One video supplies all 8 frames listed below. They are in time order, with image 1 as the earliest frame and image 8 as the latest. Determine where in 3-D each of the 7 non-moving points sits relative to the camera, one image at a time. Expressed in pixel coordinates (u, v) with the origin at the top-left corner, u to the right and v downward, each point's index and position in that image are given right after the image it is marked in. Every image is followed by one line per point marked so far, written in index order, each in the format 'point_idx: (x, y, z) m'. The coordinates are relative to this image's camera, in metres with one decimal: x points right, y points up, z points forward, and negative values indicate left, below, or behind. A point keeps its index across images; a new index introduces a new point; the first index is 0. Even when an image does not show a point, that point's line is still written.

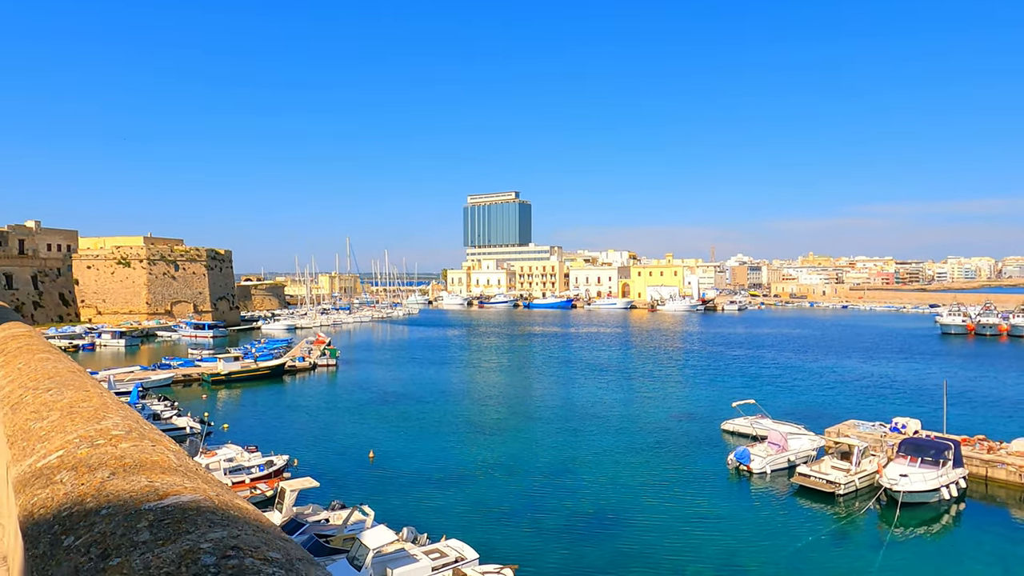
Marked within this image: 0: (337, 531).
0: (-3.9, -5.3, +14.6) m
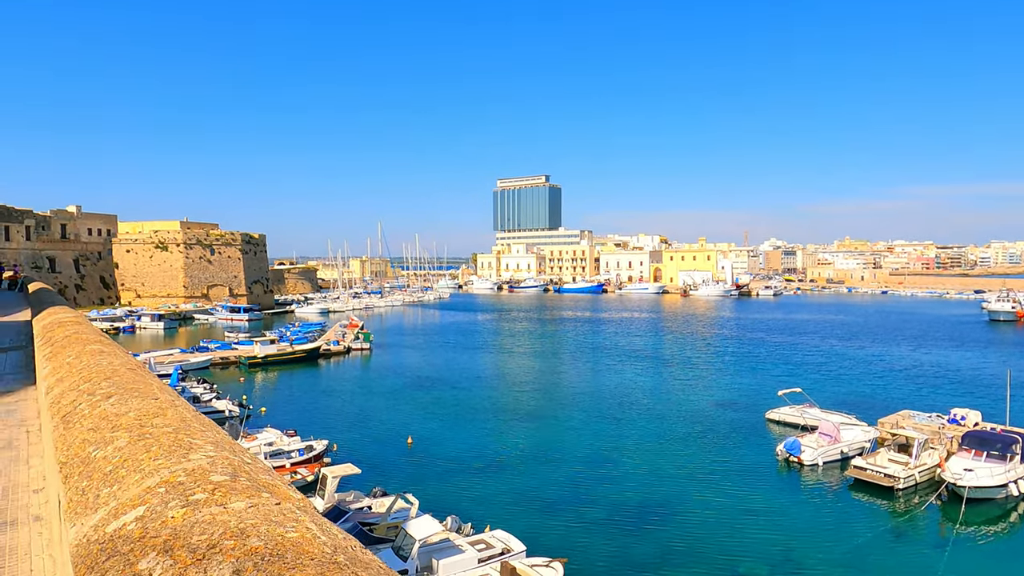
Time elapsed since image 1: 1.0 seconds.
0: (-2.8, -5.0, +14.3) m
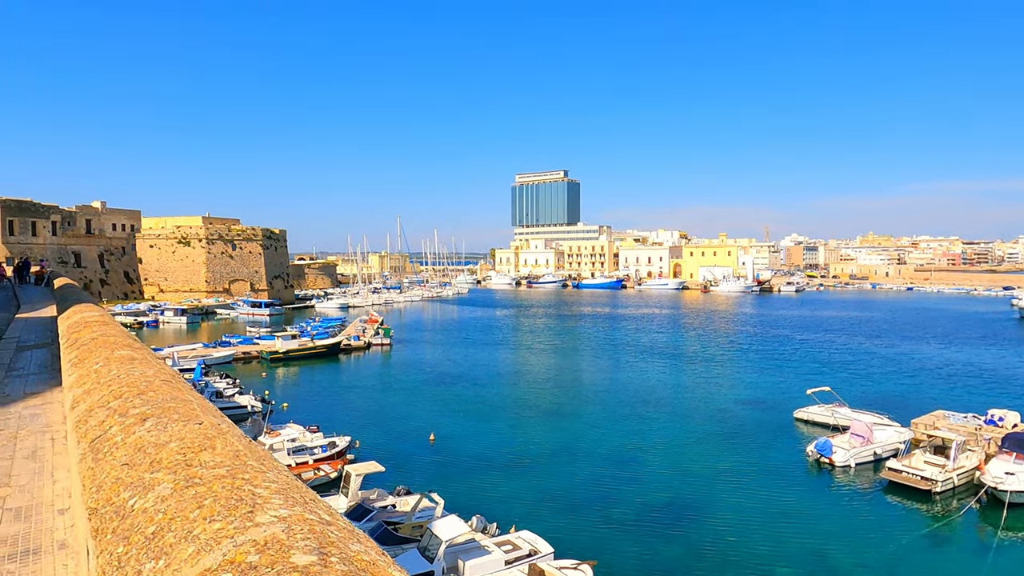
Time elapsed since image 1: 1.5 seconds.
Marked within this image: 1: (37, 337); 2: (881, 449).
0: (-2.3, -4.9, +14.1) m
1: (-7.1, -0.8, +9.9) m
2: (+11.1, -4.8, +19.9) m
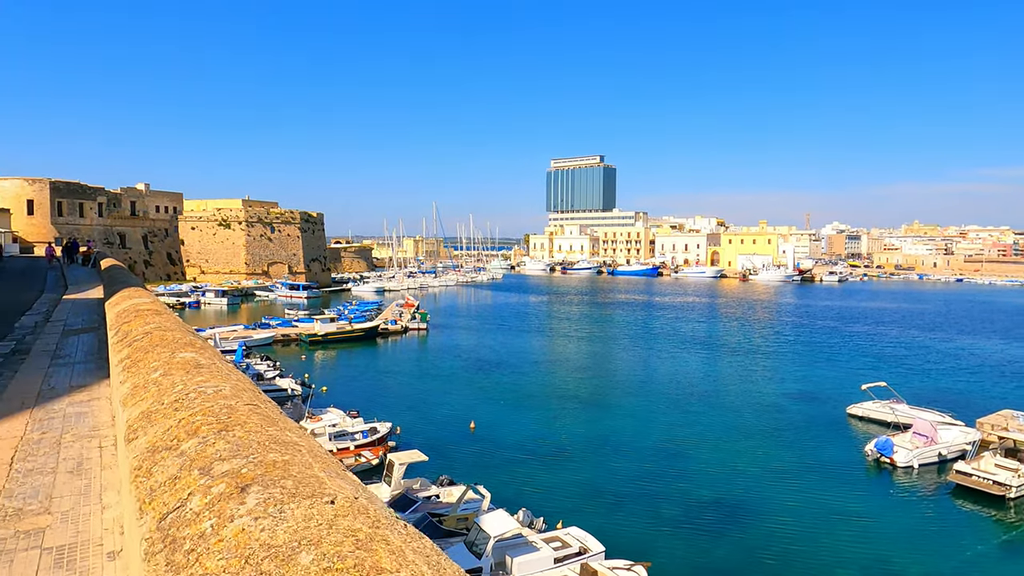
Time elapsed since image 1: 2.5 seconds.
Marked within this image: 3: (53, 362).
0: (-1.3, -4.6, +13.7) m
1: (-6.3, -0.5, +9.7) m
2: (+12.4, -4.6, +18.9) m
3: (-4.7, -0.8, +6.8) m
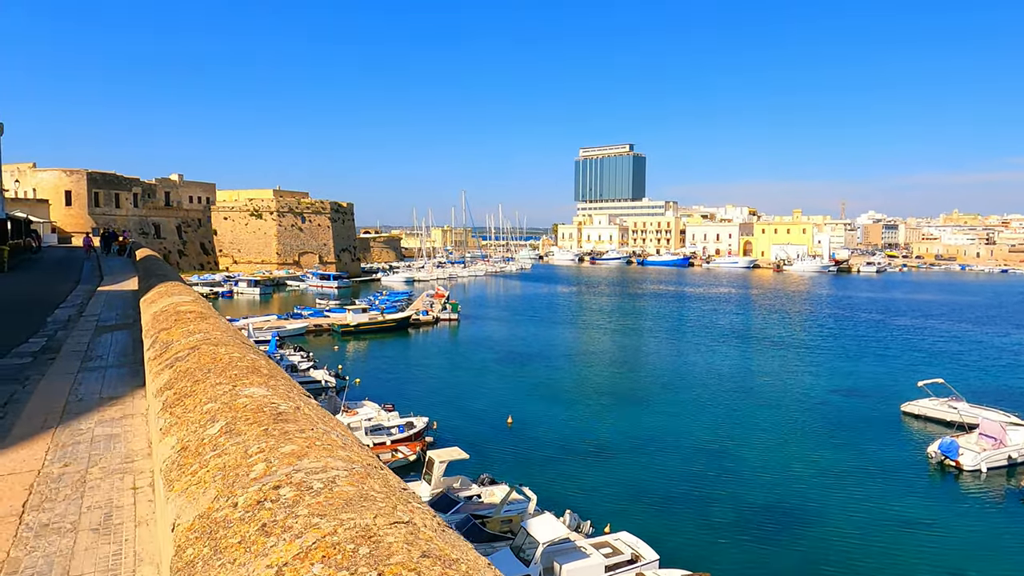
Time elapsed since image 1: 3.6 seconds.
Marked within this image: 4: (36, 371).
0: (-0.4, -4.4, +13.1) m
1: (-5.5, -0.4, +9.2) m
2: (+13.5, -4.4, +17.7) m
3: (-4.0, -0.7, +6.3) m
4: (-4.3, -0.8, +6.0) m
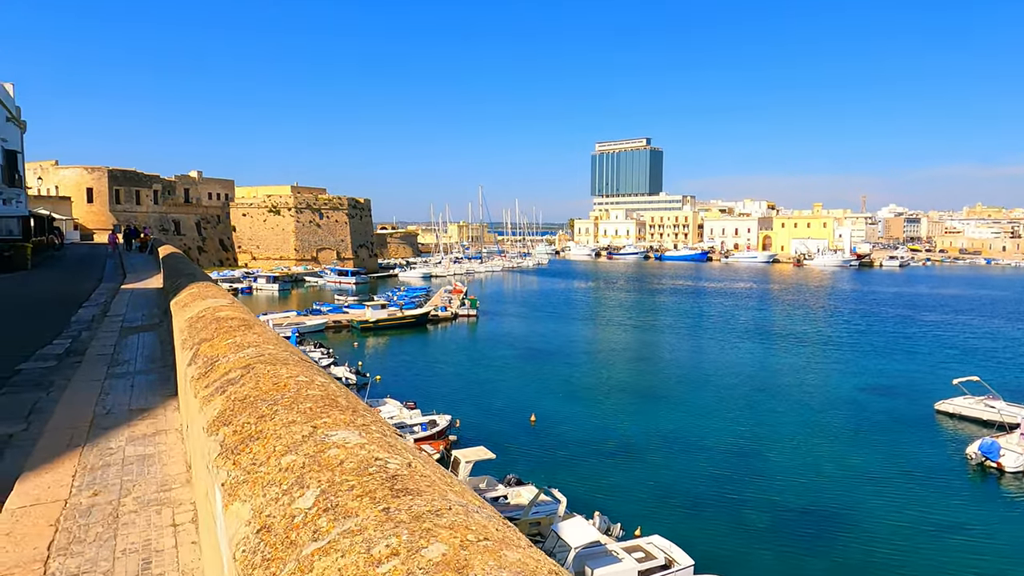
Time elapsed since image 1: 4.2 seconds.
0: (+0.2, -4.4, +12.8) m
1: (-5.0, -0.4, +9.0) m
2: (+14.2, -4.3, +17.1) m
3: (-3.6, -0.7, +6.0) m
4: (-3.9, -0.8, +5.7) m
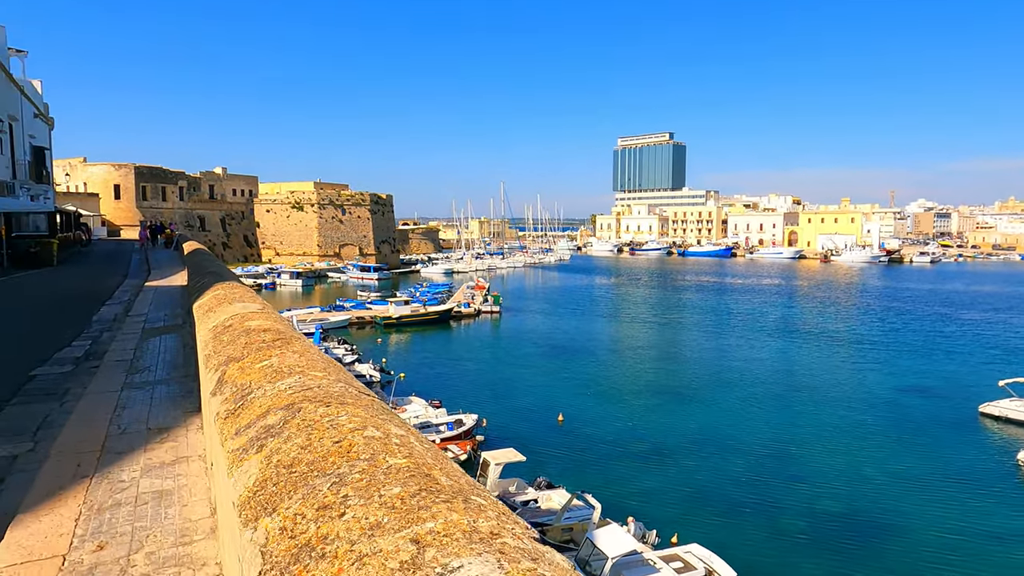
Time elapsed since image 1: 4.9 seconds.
0: (+0.8, -4.3, +12.4) m
1: (-4.5, -0.3, +8.7) m
2: (+14.9, -4.2, +16.2) m
3: (-3.3, -0.7, +5.7) m
4: (-3.5, -0.8, +5.4) m
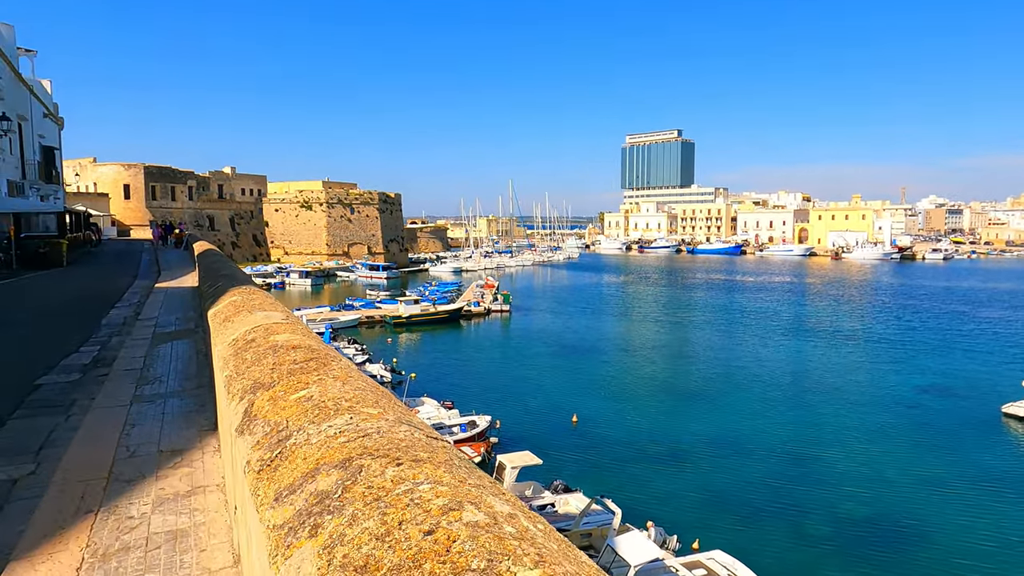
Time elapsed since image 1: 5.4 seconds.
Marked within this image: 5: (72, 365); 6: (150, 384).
0: (+1.1, -4.3, +12.1) m
1: (-4.3, -0.3, +8.5) m
2: (+15.2, -4.2, +15.7) m
3: (-3.0, -0.8, +5.4) m
4: (-3.3, -0.8, +5.1) m
5: (-4.0, -0.7, +6.0) m
6: (-3.1, -0.7, +5.6) m
